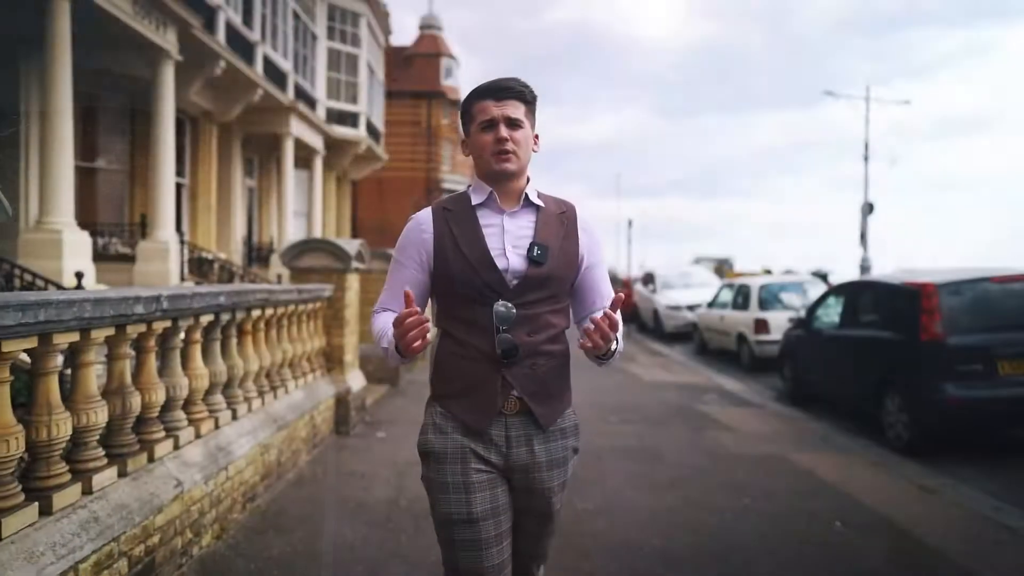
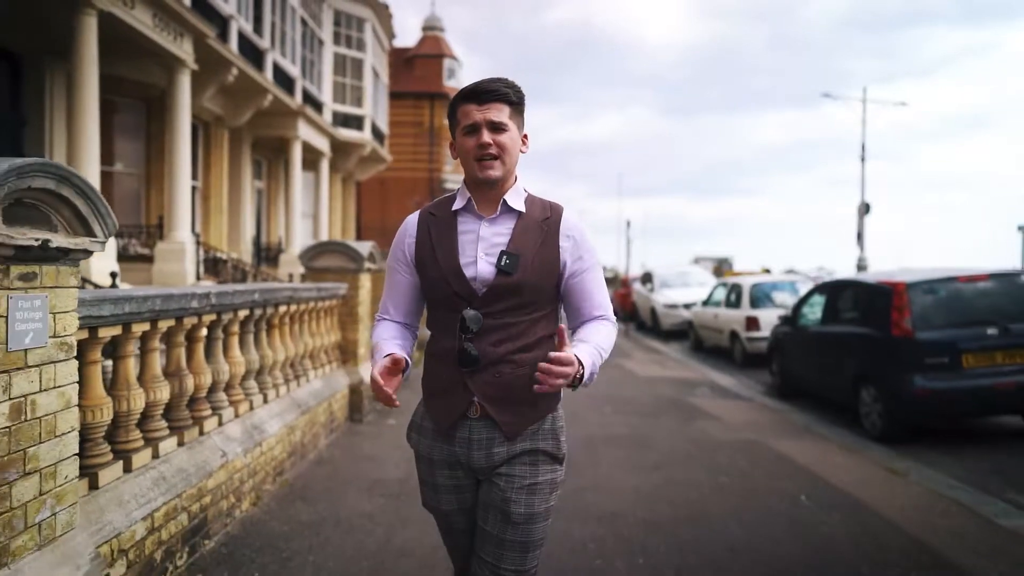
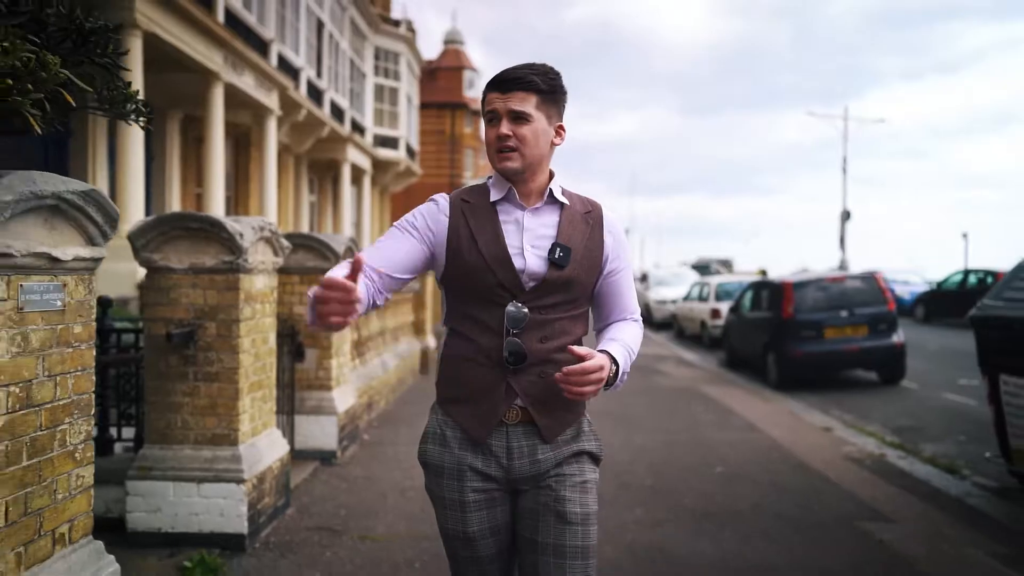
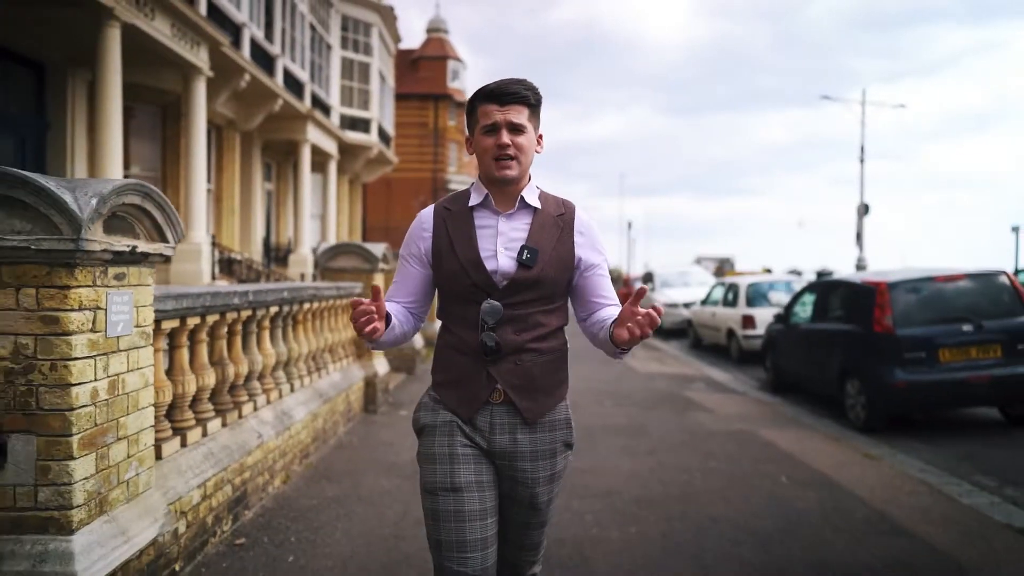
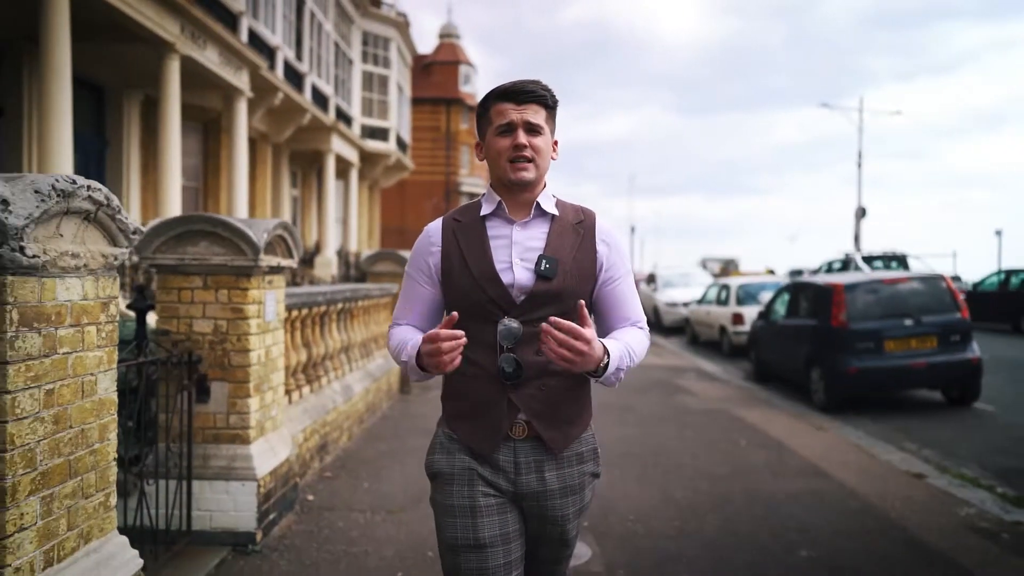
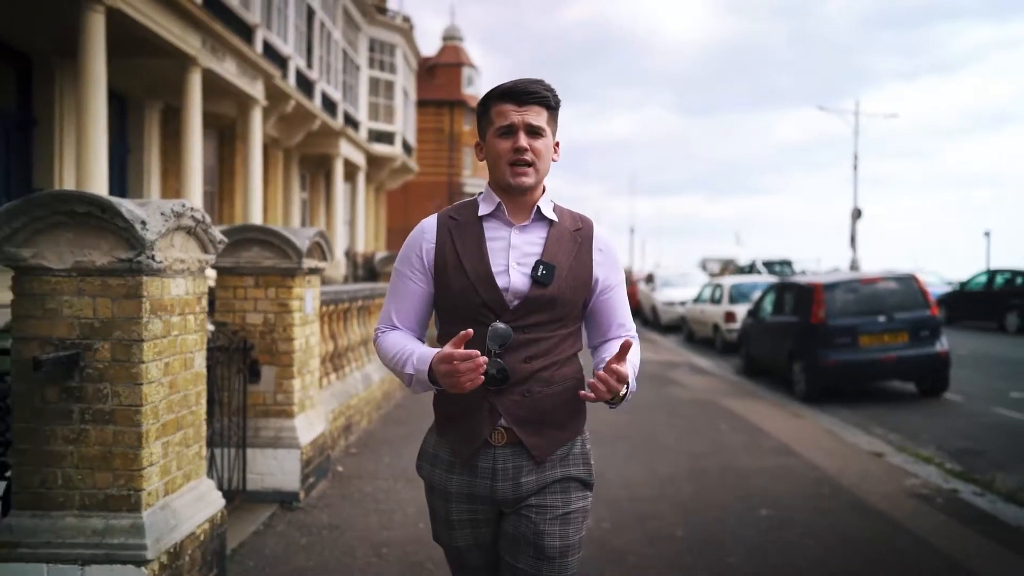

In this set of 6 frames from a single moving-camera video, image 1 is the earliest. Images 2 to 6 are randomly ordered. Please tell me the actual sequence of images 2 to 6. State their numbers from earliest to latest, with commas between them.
2, 4, 5, 6, 3
